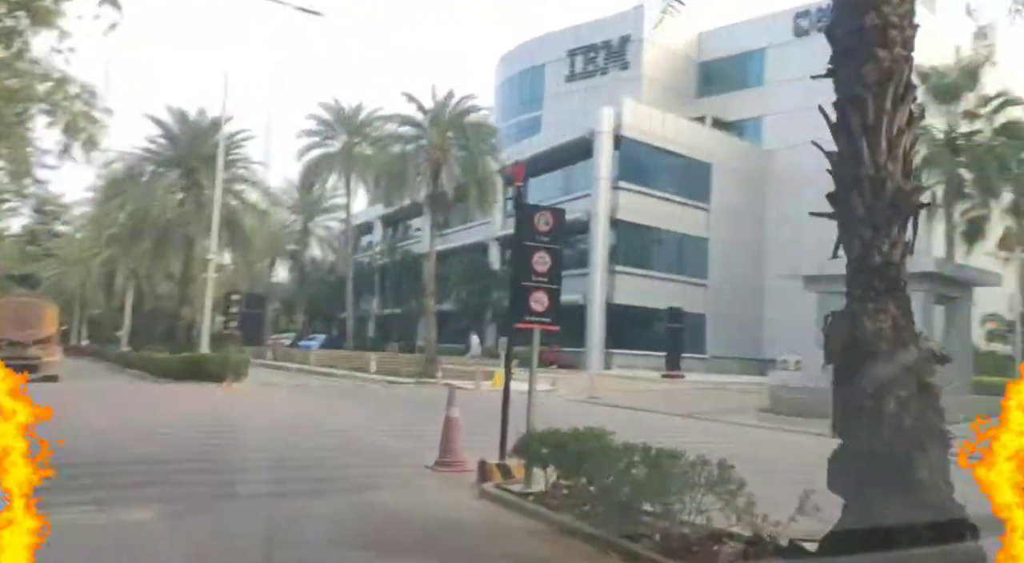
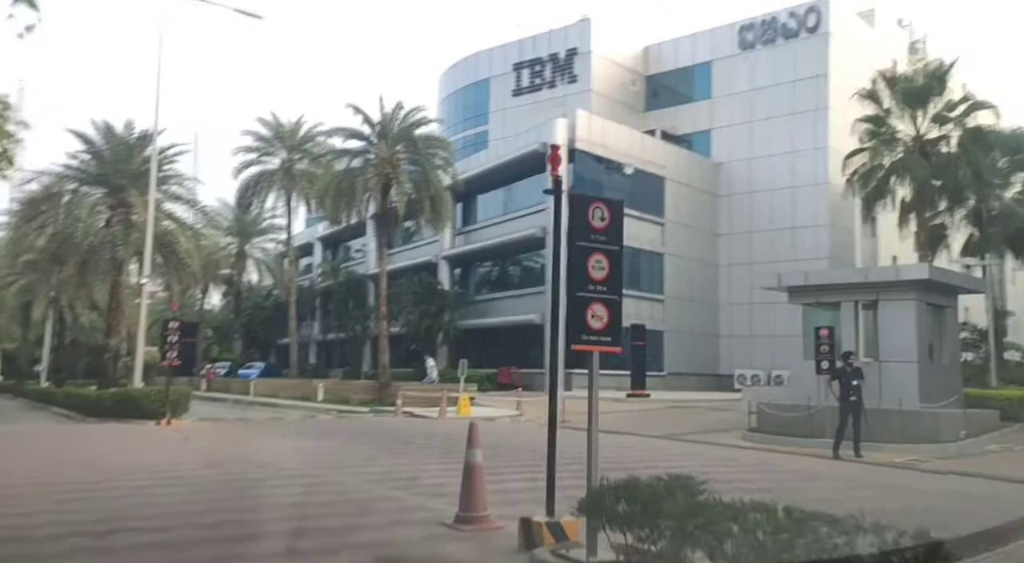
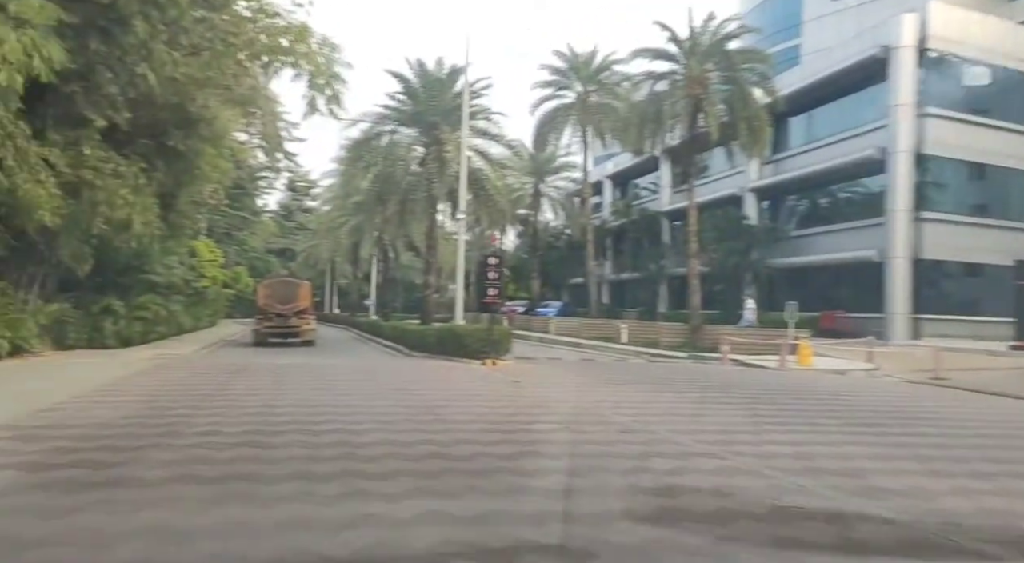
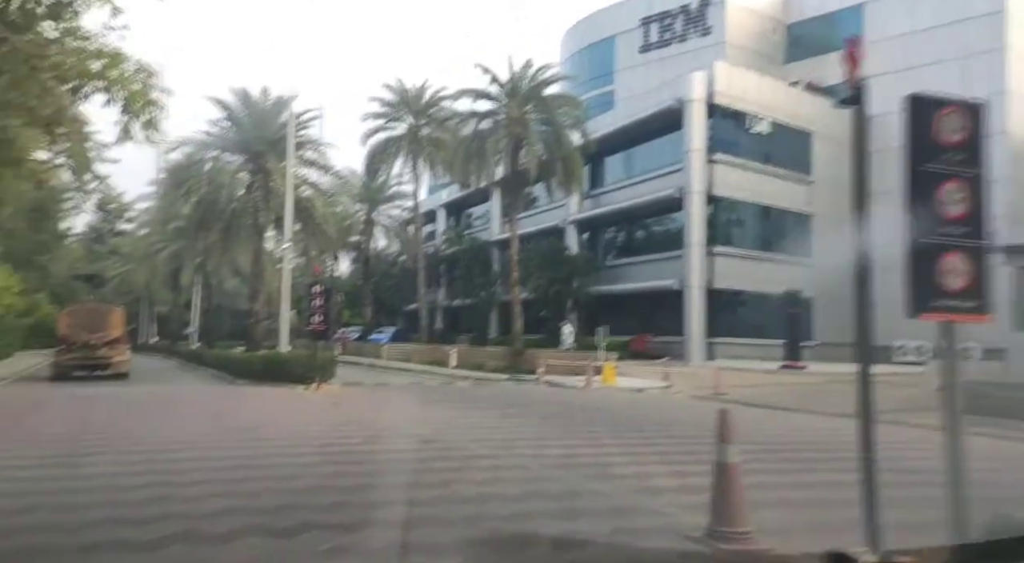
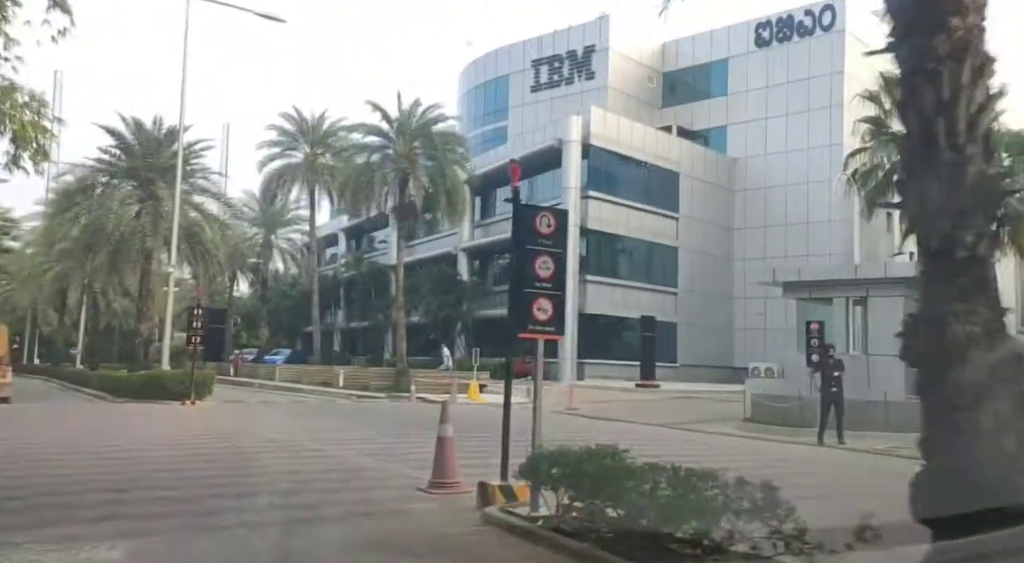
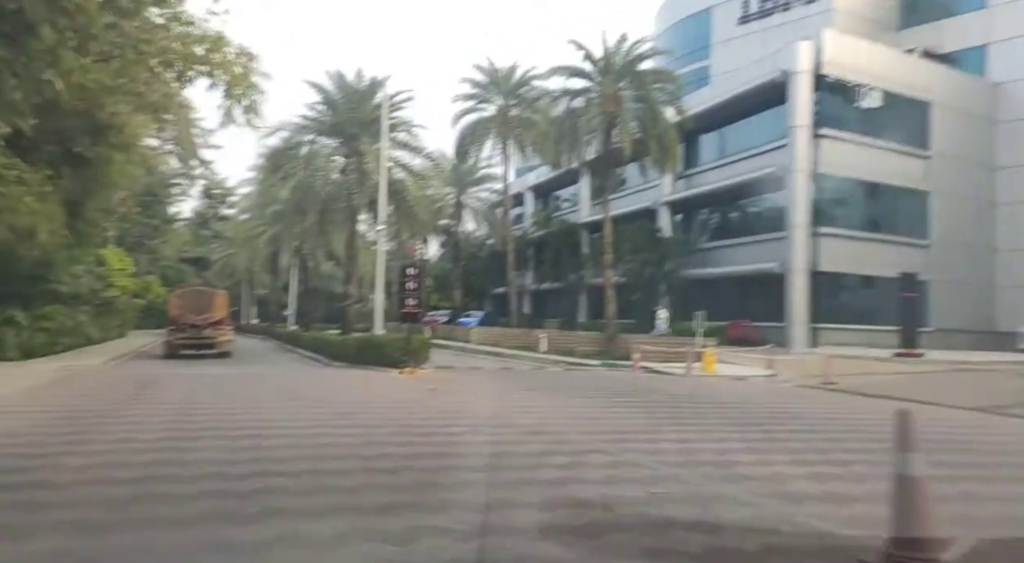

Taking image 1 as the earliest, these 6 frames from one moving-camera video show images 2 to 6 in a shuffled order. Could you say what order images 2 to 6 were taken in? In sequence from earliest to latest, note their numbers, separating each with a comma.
5, 2, 4, 6, 3
